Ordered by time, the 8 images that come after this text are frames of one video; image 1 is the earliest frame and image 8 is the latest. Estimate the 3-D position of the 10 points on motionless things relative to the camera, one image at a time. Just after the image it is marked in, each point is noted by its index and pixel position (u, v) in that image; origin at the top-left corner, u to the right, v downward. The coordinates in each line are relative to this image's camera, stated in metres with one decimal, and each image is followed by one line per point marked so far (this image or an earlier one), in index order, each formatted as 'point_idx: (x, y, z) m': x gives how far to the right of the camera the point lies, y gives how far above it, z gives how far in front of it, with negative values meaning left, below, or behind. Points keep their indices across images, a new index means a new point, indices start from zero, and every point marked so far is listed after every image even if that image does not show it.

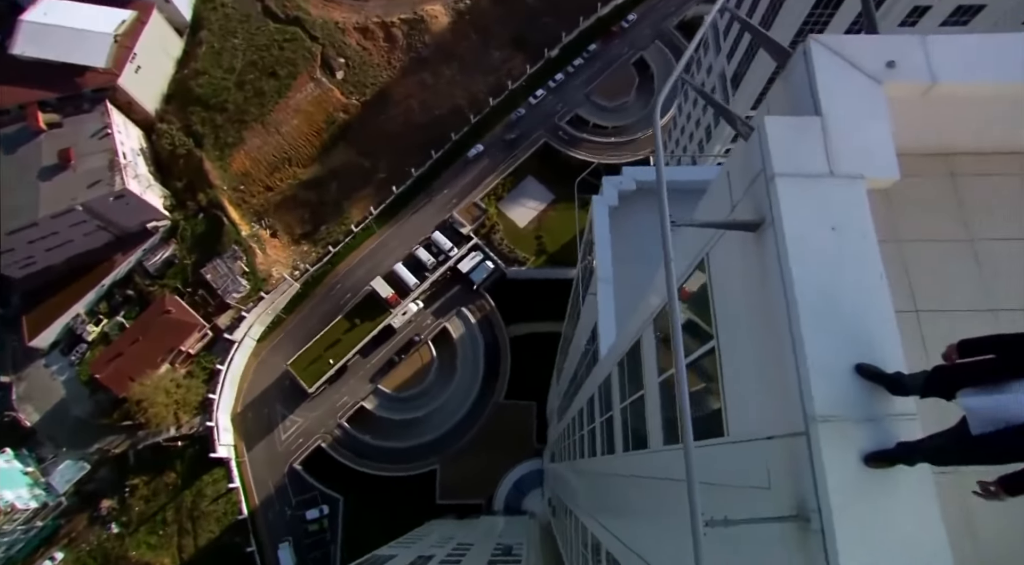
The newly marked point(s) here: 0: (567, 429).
0: (+1.3, -3.7, +15.8) m
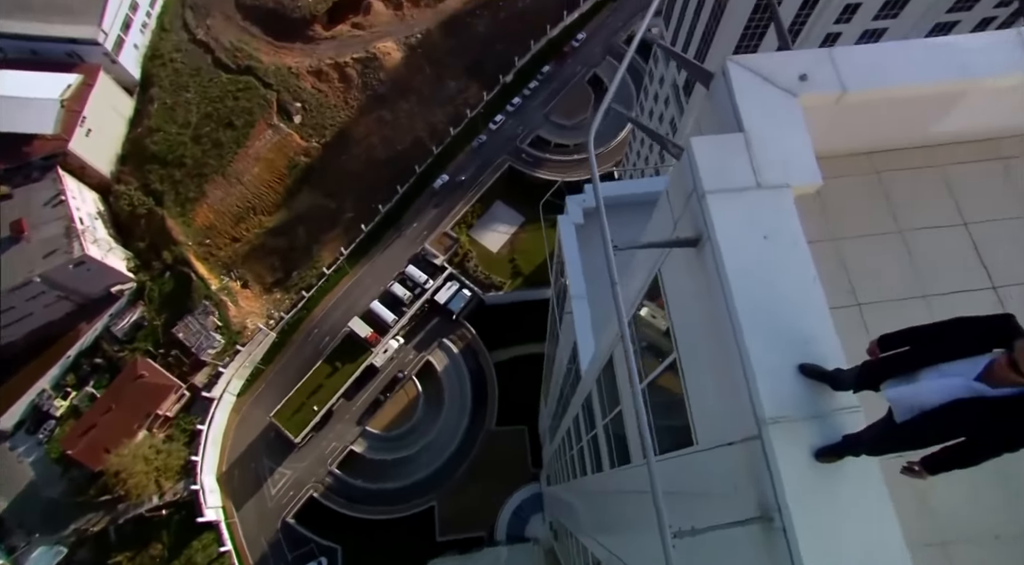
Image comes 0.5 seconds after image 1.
0: (+1.2, -4.2, +15.7) m
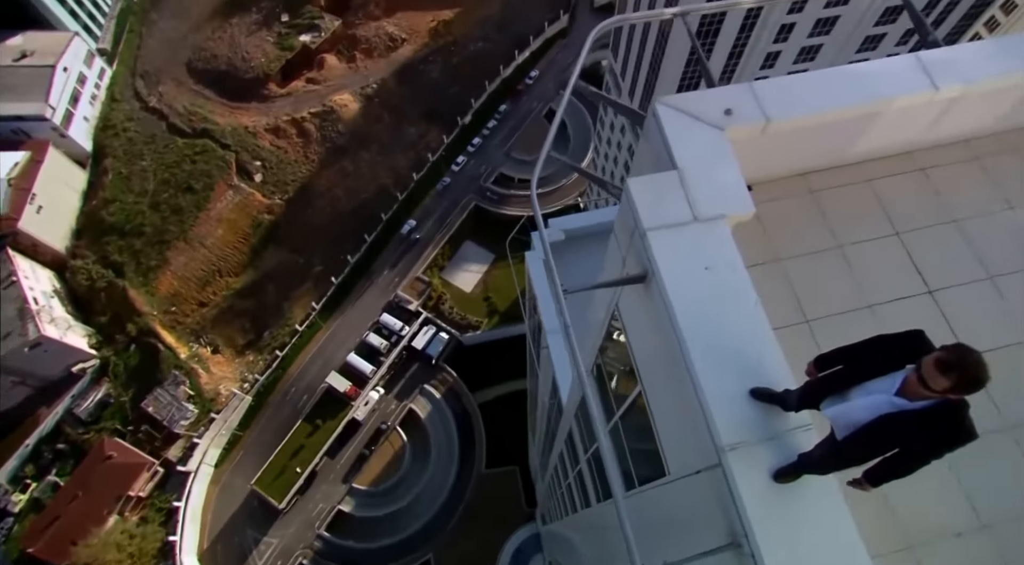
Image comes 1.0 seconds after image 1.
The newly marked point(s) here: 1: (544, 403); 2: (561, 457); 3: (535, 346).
0: (+1.0, -5.0, +15.4) m
1: (+0.7, -2.6, +13.5) m
2: (+0.9, -3.2, +11.5) m
3: (+0.5, -1.4, +13.7) m
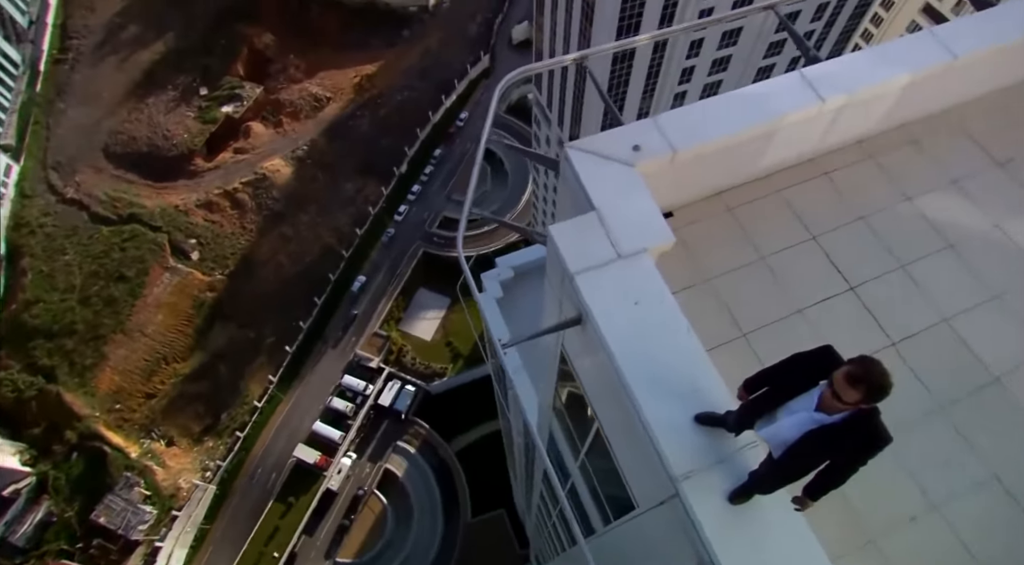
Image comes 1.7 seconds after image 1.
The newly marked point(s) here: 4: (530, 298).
0: (+0.7, -5.8, +14.9) m
1: (+0.2, -3.3, +13.2) m
2: (+0.6, -3.8, +11.2) m
3: (-0.2, -2.2, +13.4) m
4: (+0.3, -0.2, +9.8) m
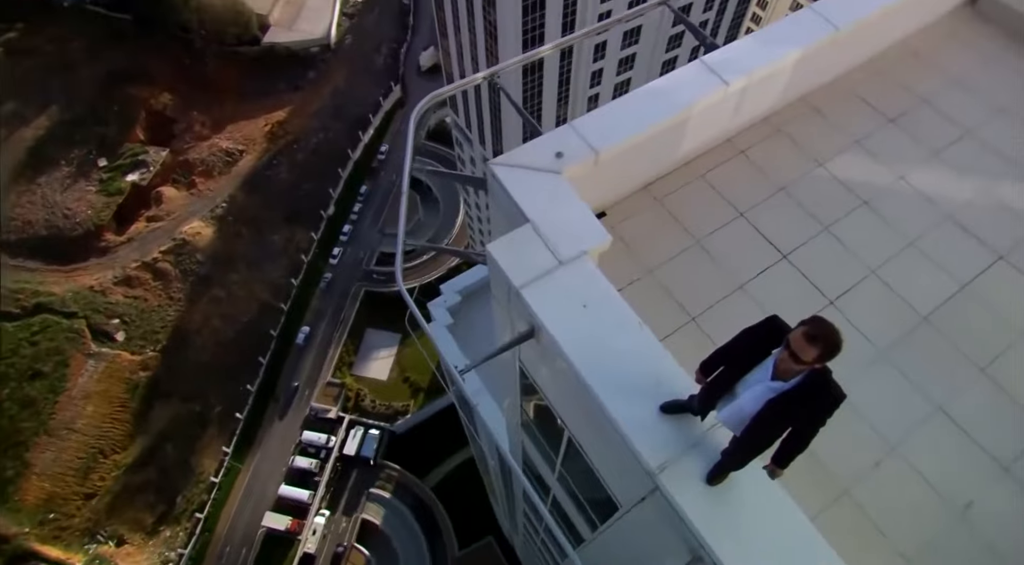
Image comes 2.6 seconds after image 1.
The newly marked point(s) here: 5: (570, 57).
0: (+0.4, -6.2, +14.6) m
1: (-0.4, -3.8, +12.9) m
2: (+0.3, -4.1, +10.9) m
3: (-0.9, -2.7, +13.1) m
4: (-0.5, -0.6, +9.6) m
5: (+1.7, +6.5, +17.8) m
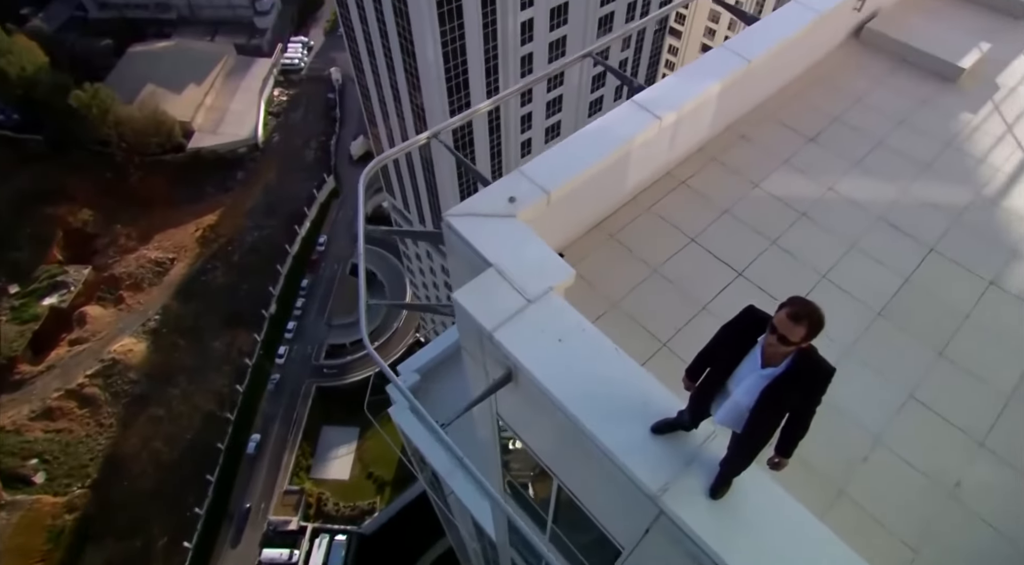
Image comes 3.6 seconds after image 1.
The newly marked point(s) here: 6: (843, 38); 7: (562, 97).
0: (+0.2, -7.9, +13.4) m
1: (-0.8, -5.3, +11.9) m
2: (0.0, -5.3, +10.0) m
3: (-1.5, -4.4, +12.2) m
4: (-1.1, -1.8, +9.0) m
5: (-0.4, +4.4, +18.1) m
6: (+4.9, +3.7, +9.3) m
7: (+1.5, +5.7, +19.0) m
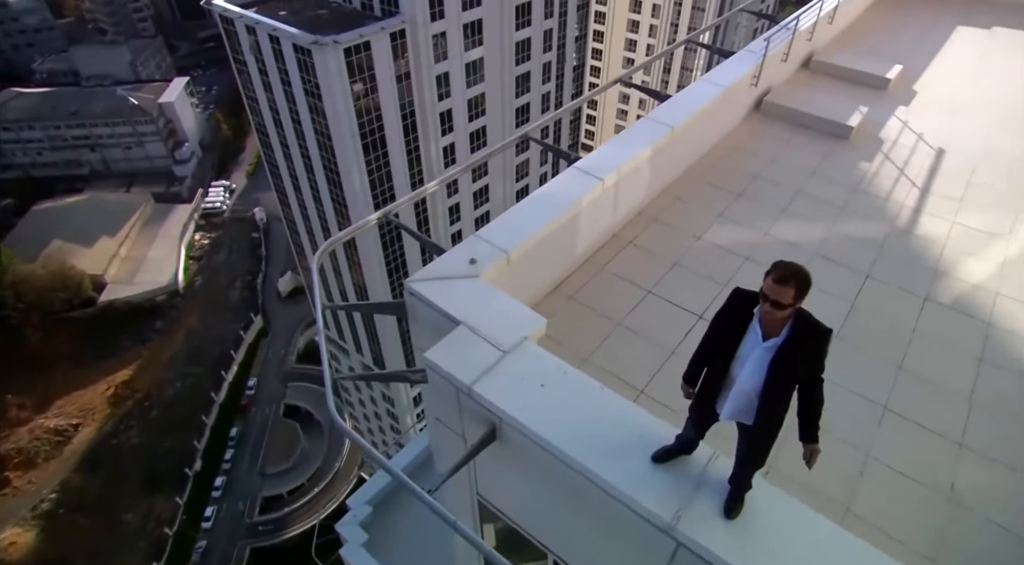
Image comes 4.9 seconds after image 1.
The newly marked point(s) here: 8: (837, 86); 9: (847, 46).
0: (+0.4, -9.6, +11.4) m
1: (-0.7, -7.0, +10.4) m
2: (+0.3, -6.4, +8.6) m
3: (-1.6, -6.2, +10.8) m
4: (-1.2, -2.9, +8.3) m
5: (-2.4, +1.1, +18.5) m
6: (+4.0, +3.0, +10.7) m
7: (-0.7, +2.3, +19.9) m
8: (+5.9, +3.6, +11.3) m
9: (+6.3, +4.5, +11.9) m
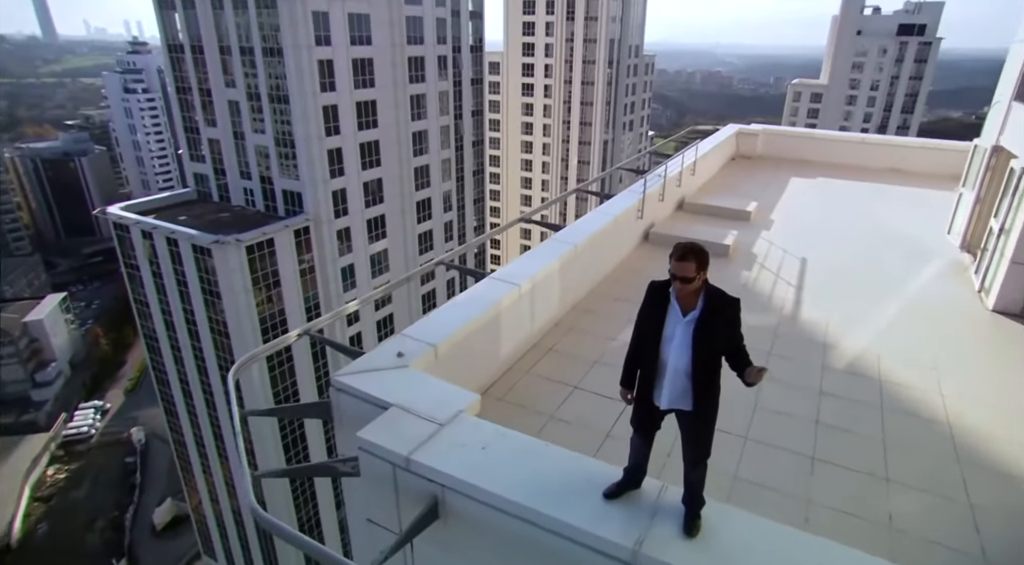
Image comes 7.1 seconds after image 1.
0: (+0.6, -11.3, +7.3) m
1: (-0.7, -8.5, +7.1) m
2: (+0.5, -7.2, +5.9) m
3: (-1.6, -7.9, +7.5) m
4: (-1.3, -4.0, +6.5) m
5: (-4.6, -4.2, +17.0) m
6: (+2.6, +0.9, +11.8) m
7: (-3.4, -3.5, +19.1) m
8: (+4.3, +1.4, +13.0) m
9: (+4.5, +2.0, +13.9) m
